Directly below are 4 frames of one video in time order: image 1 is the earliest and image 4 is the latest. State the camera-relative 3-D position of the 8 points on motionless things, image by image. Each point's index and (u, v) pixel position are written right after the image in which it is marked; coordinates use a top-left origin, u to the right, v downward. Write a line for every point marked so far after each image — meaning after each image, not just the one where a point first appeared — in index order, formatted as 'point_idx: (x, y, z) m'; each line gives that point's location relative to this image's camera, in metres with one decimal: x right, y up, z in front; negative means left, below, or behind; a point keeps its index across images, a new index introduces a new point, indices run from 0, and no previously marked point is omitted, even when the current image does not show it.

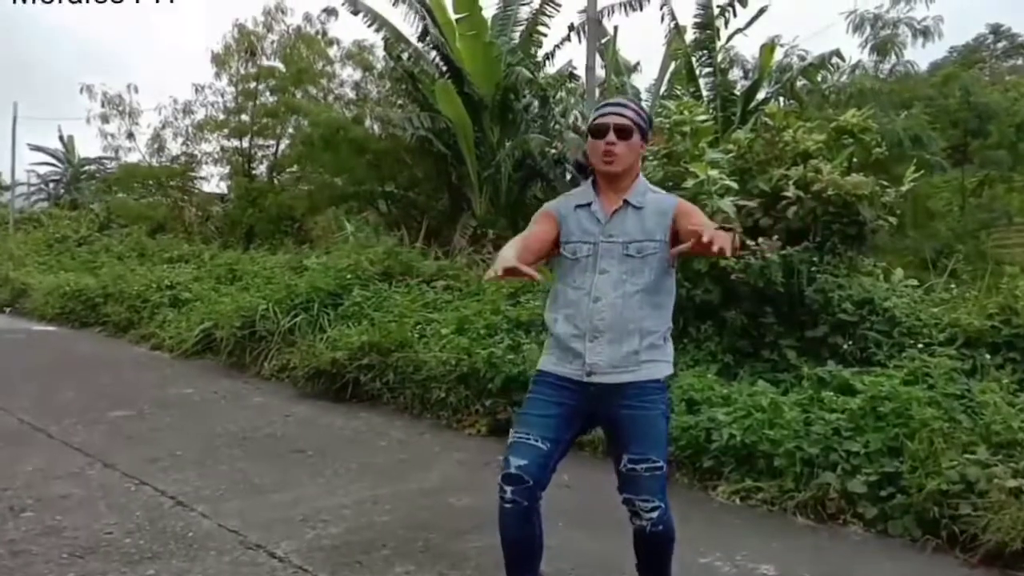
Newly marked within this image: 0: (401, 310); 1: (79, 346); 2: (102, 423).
0: (-1.0, -0.2, +8.0) m
1: (-5.3, -0.7, +11.0) m
2: (-3.0, -0.9, +6.6) m
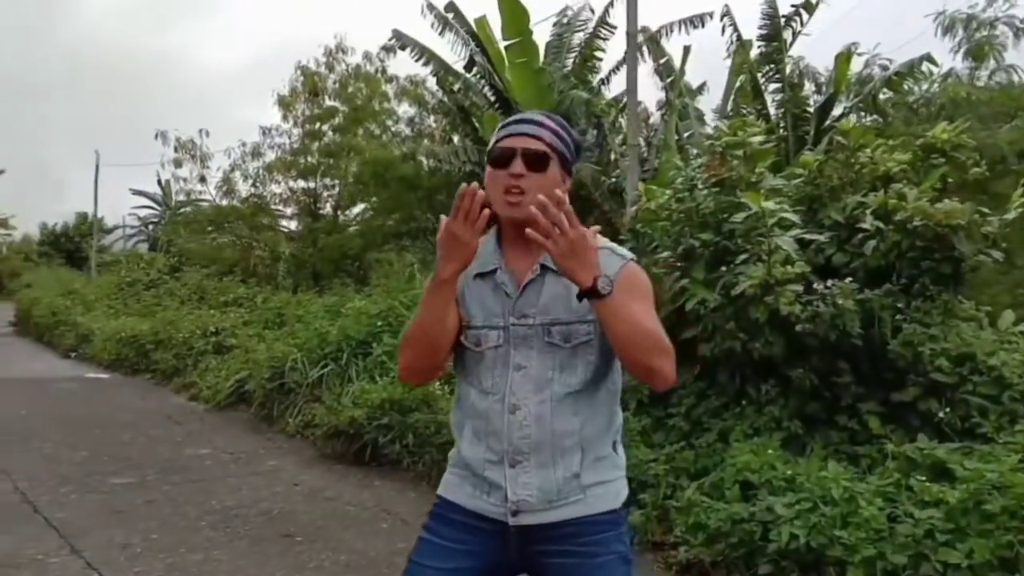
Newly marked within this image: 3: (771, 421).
0: (-0.6, -0.6, +7.2) m
1: (-4.6, -1.3, +10.7) m
2: (-2.8, -1.3, +6.0) m
3: (+1.5, -0.7, +5.1) m
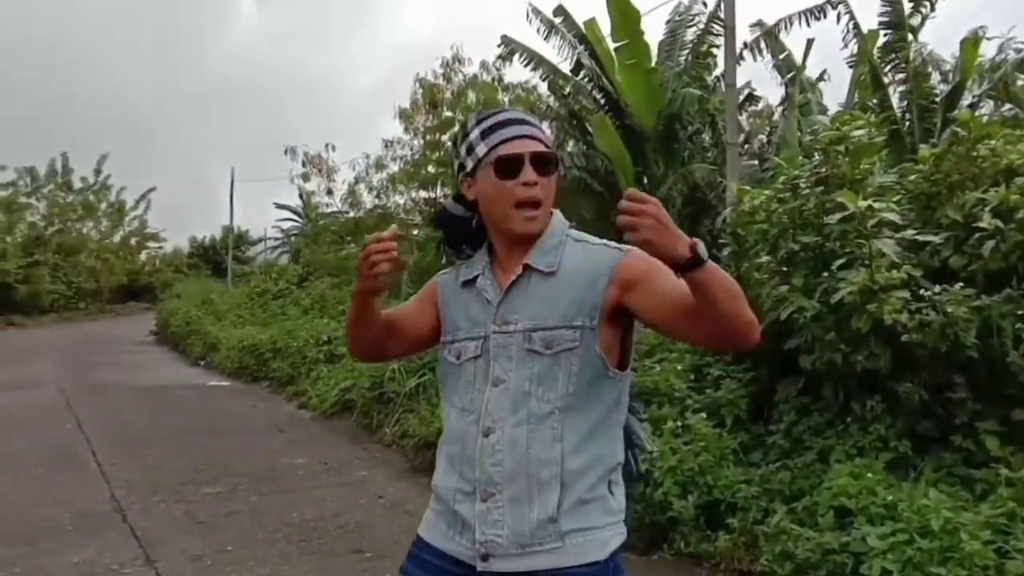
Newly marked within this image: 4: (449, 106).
0: (+0.1, -0.7, +7.0) m
1: (-3.3, -1.4, +11.0) m
2: (-2.2, -1.4, +6.1) m
3: (+1.9, -0.8, +4.7) m
4: (-1.2, +3.4, +16.9) m
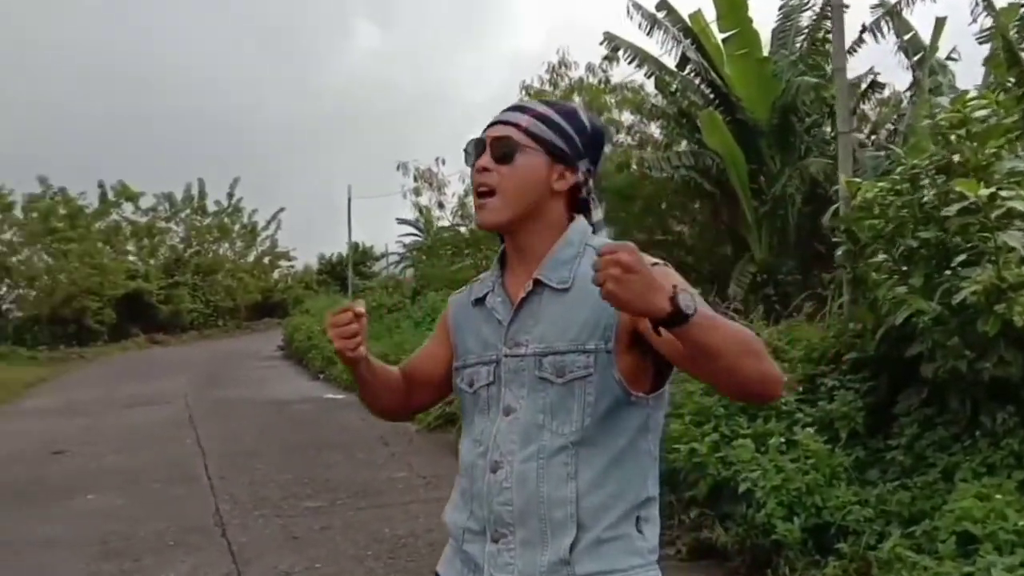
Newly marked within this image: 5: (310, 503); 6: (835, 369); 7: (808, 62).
0: (+0.8, -0.7, +6.7) m
1: (-2.0, -1.6, +11.1) m
2: (-1.5, -1.5, +6.1) m
3: (+2.3, -0.8, +4.1) m
4: (+0.8, +3.3, +16.8) m
5: (-1.4, -1.5, +6.1) m
6: (+2.0, -0.5, +5.7) m
7: (+3.5, +2.7, +11.0) m
